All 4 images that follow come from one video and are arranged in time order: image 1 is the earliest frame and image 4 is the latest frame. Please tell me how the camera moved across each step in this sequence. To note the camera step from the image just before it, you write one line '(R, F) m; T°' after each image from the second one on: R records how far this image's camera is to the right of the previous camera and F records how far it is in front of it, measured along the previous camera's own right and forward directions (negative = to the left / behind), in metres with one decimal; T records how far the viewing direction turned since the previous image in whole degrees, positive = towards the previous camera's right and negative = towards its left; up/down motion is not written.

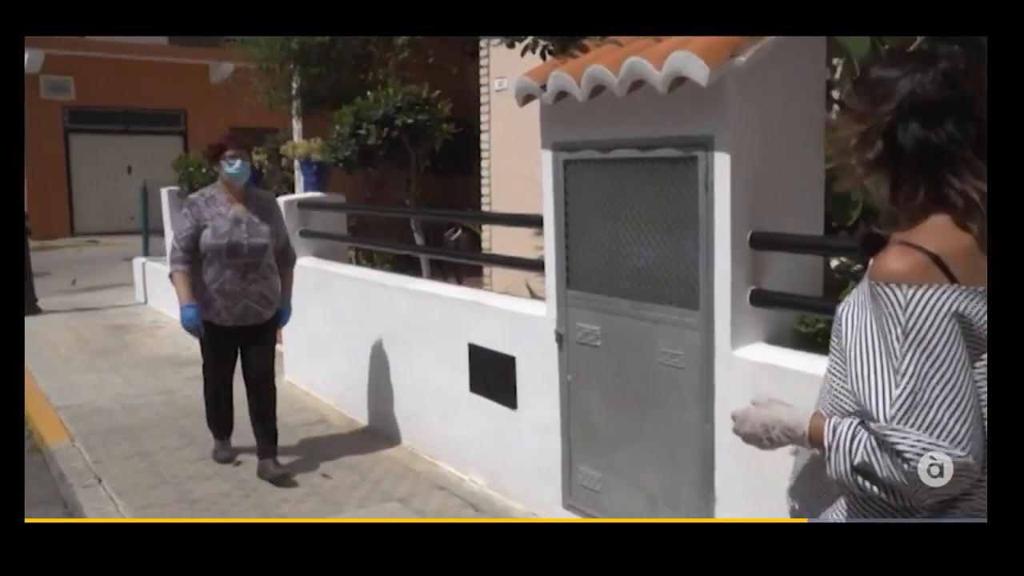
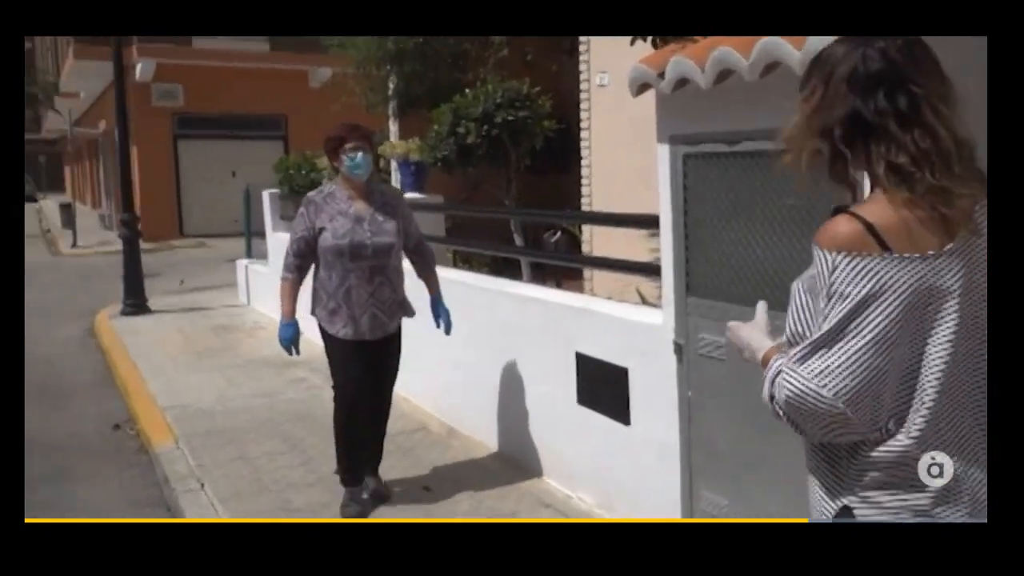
(-0.1, +0.3) m; -5°
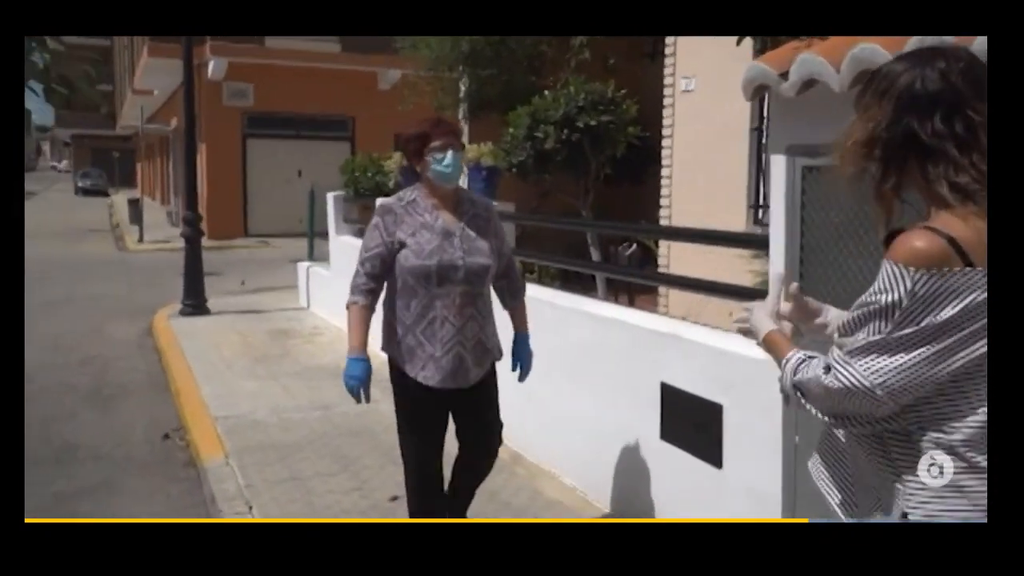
(-0.1, +0.4) m; -3°
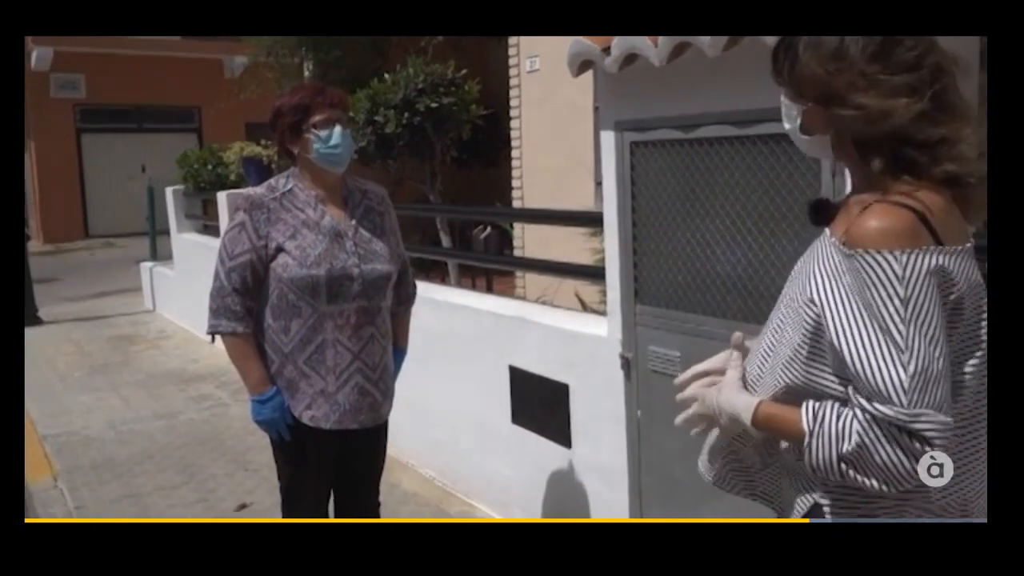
(+0.1, +0.1) m; +7°
